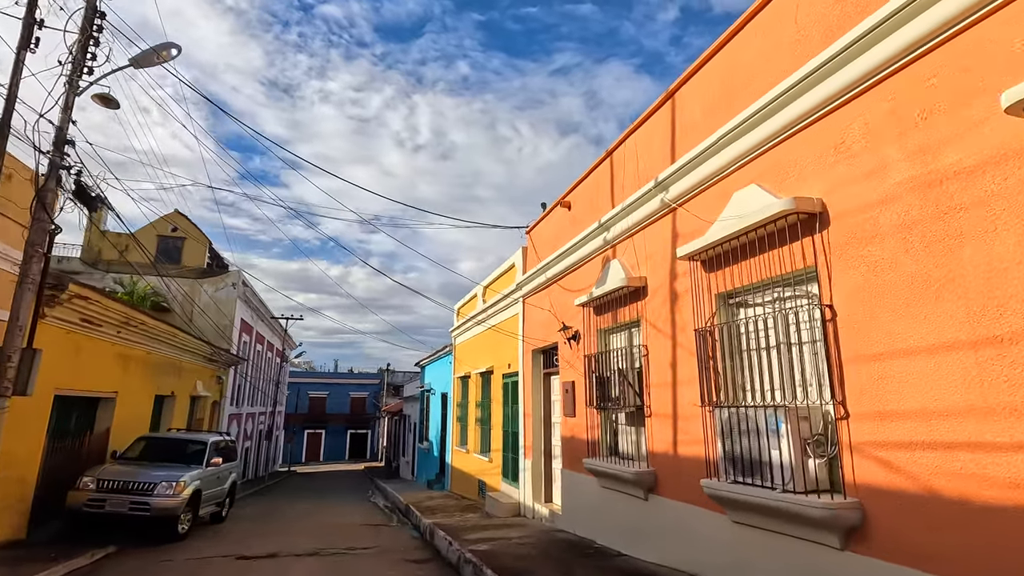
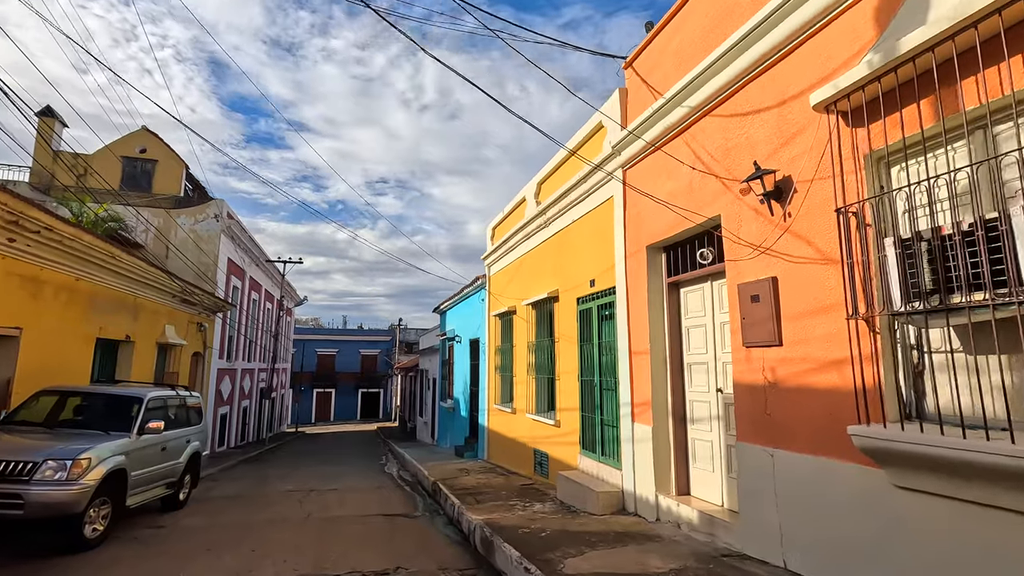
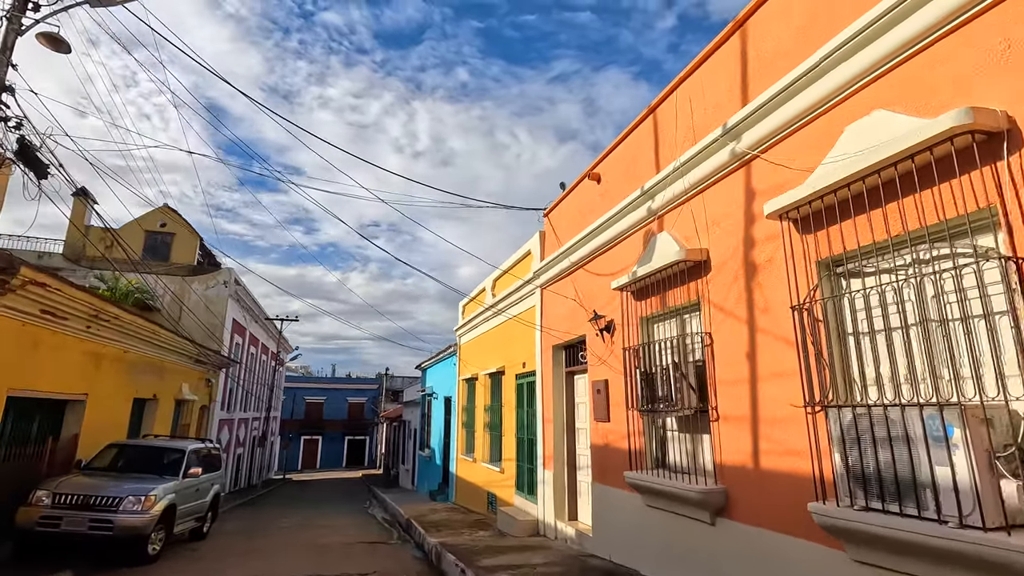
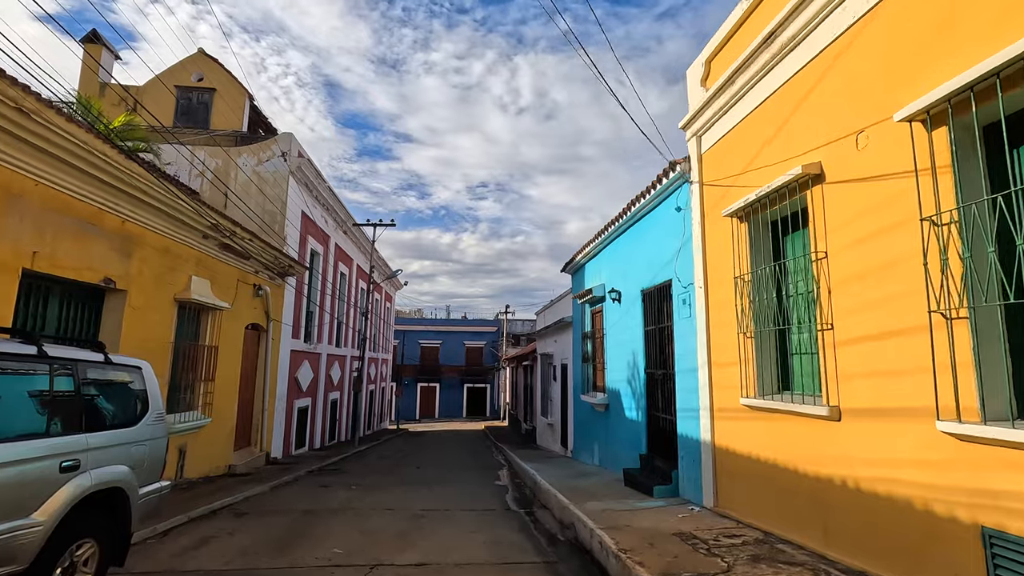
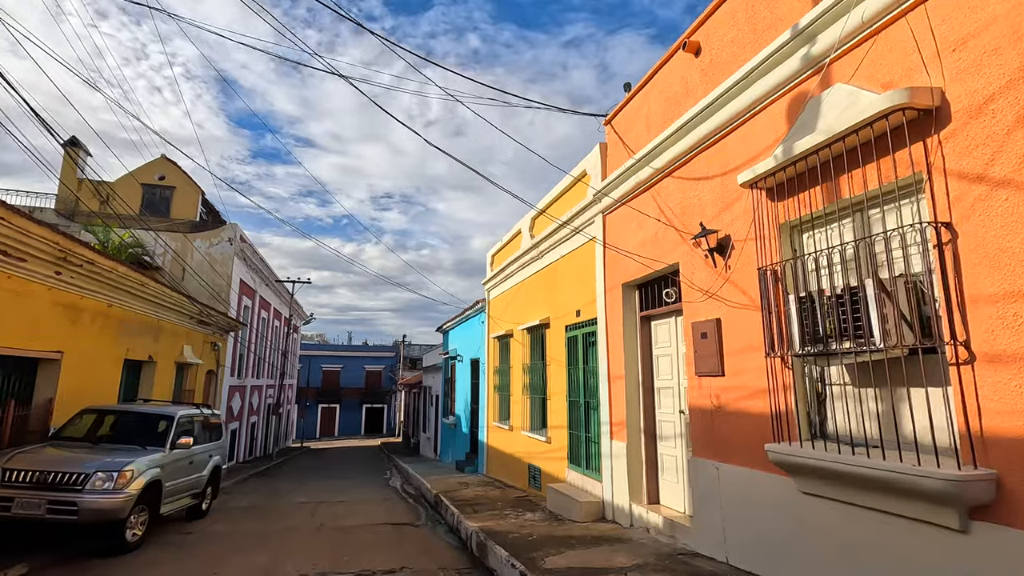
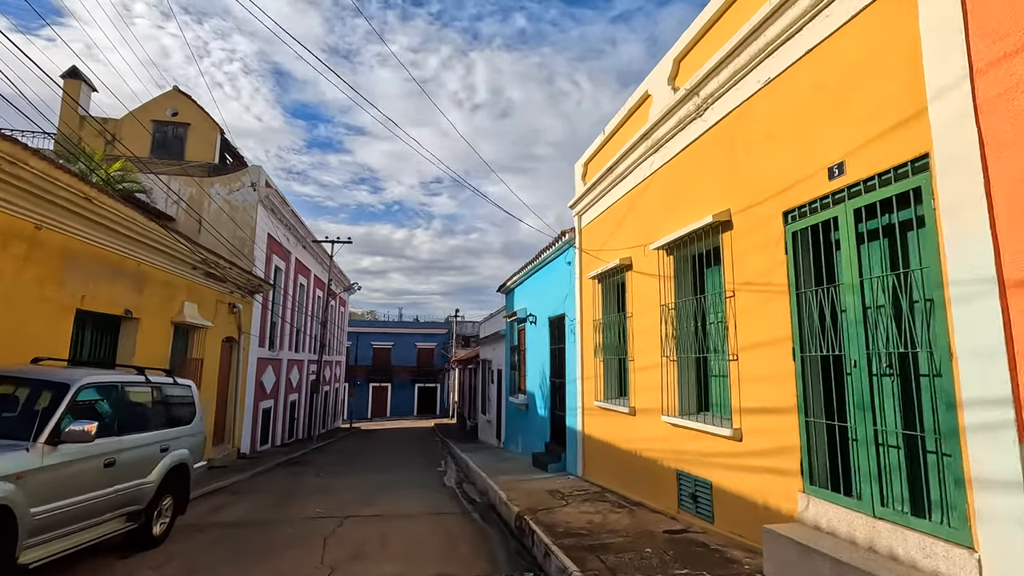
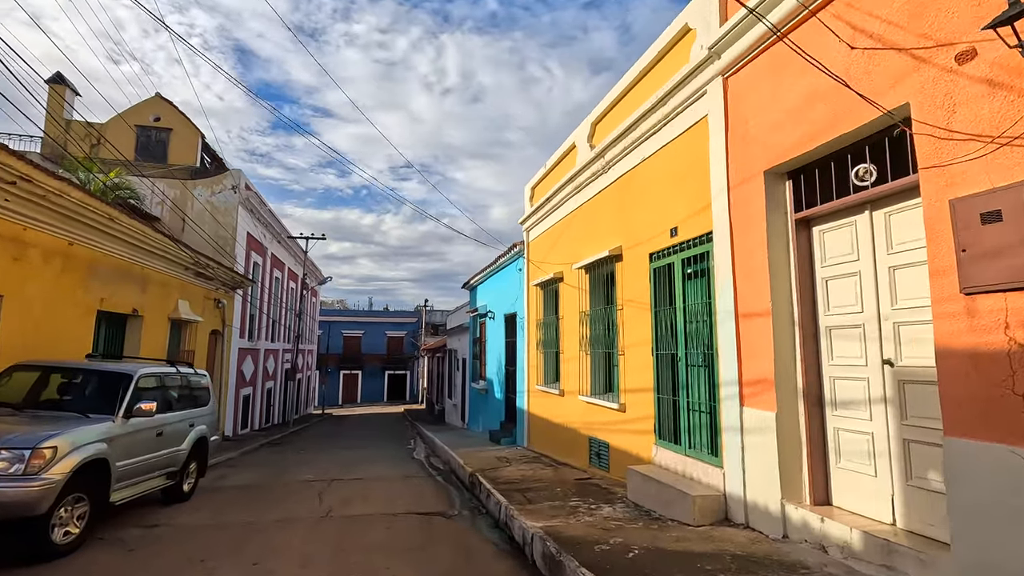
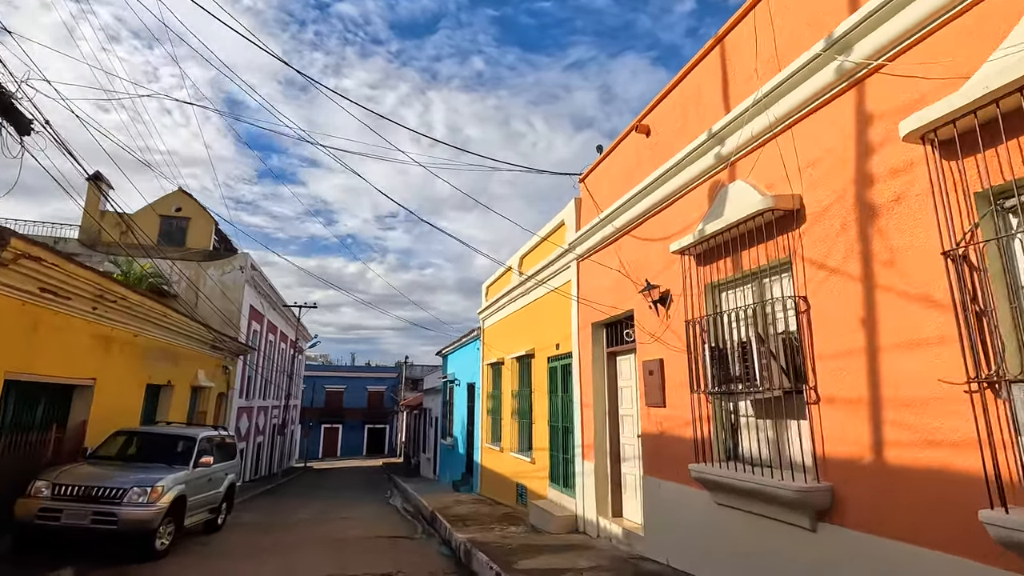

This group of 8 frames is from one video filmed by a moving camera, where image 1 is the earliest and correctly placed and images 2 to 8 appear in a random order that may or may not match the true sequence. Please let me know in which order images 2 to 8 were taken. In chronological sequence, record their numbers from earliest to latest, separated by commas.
3, 8, 5, 2, 7, 6, 4
